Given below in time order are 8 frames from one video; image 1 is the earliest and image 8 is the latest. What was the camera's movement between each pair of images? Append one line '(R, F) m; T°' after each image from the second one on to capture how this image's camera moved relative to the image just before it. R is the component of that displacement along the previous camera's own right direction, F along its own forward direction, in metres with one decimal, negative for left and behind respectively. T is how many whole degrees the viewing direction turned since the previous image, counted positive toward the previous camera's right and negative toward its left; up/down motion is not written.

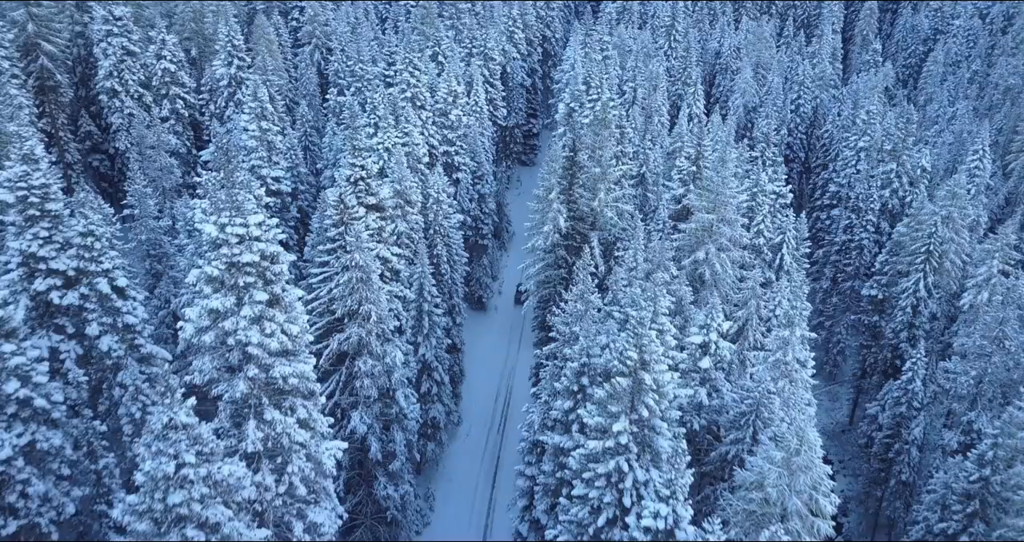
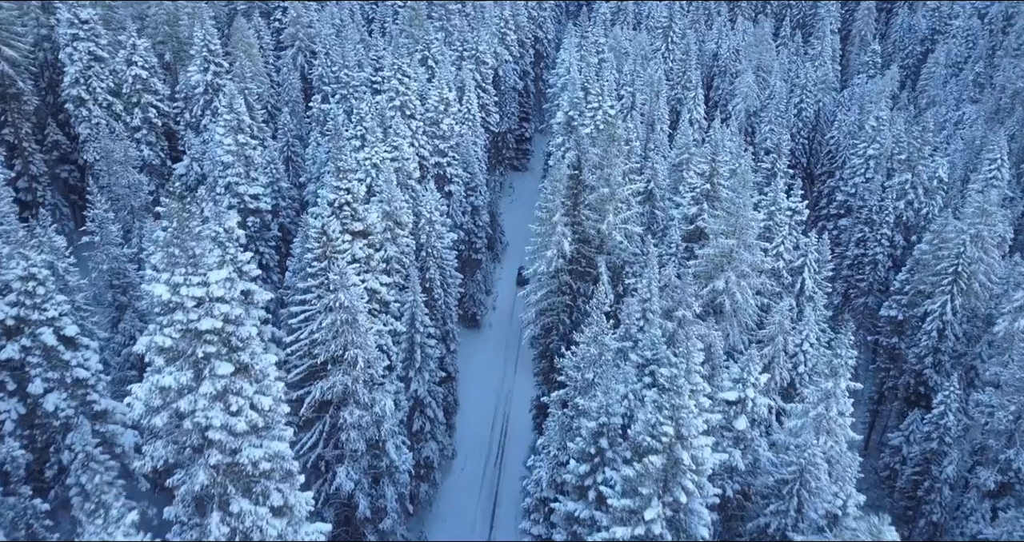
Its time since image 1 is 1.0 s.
(-0.5, +2.9) m; +1°
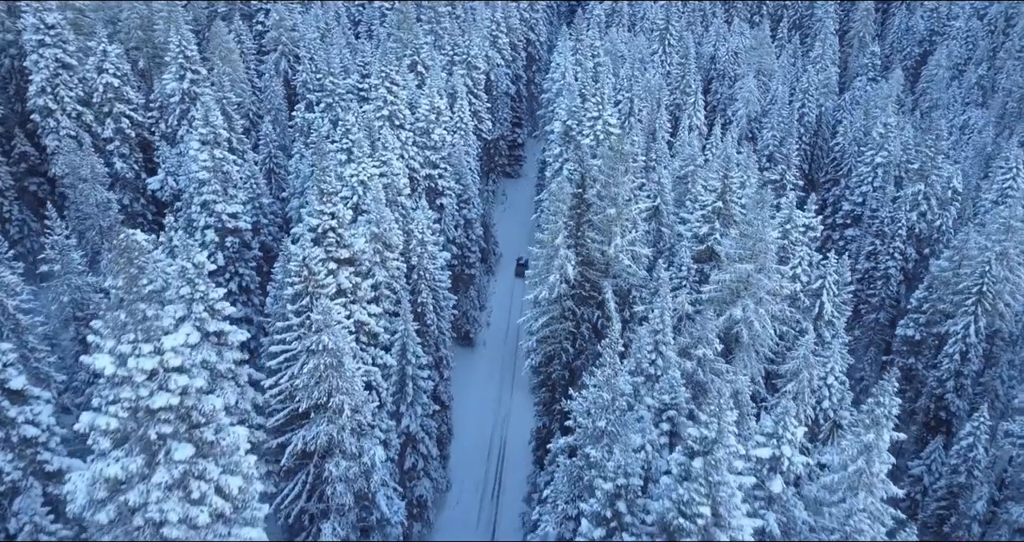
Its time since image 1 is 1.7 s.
(-0.4, +2.3) m; +1°
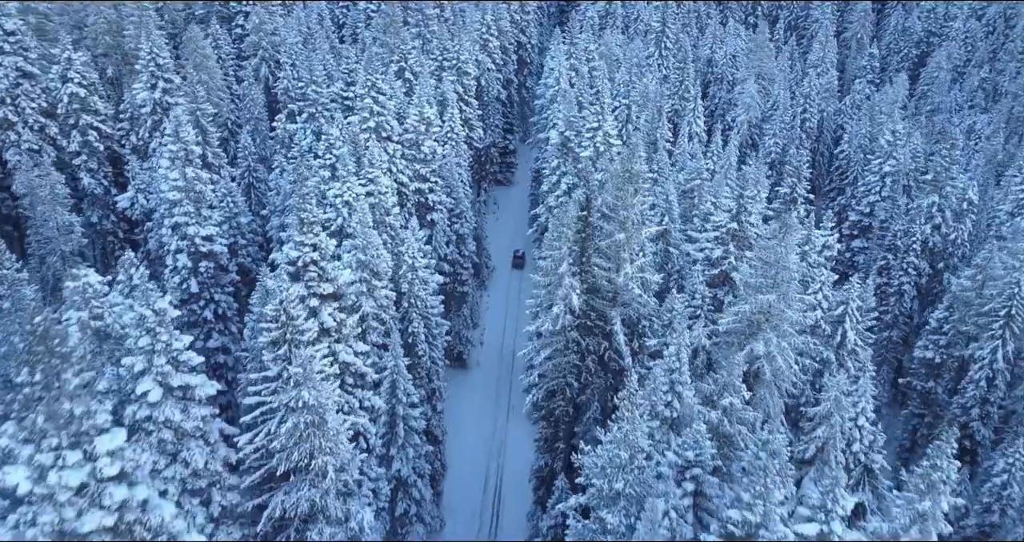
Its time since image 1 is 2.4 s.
(-0.4, +2.4) m; +1°
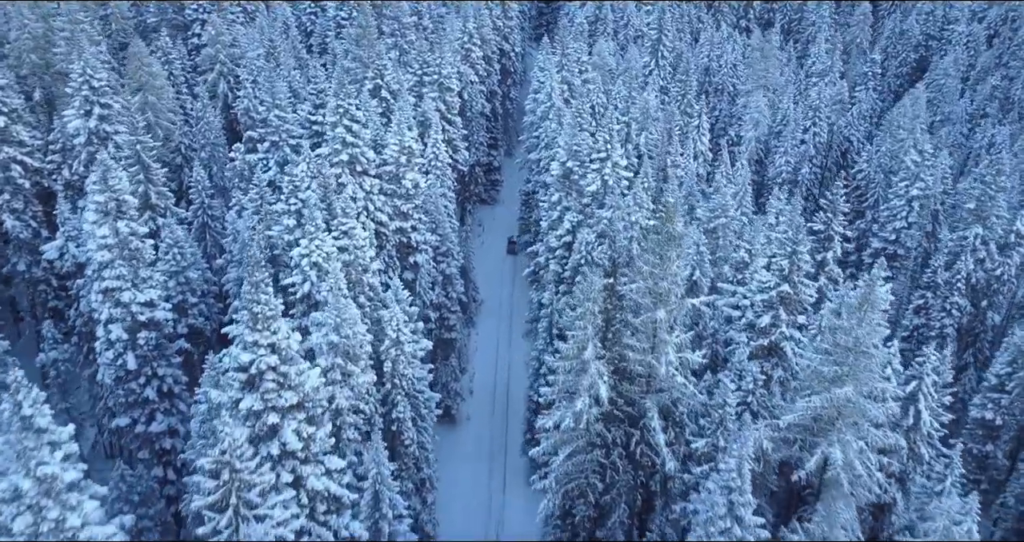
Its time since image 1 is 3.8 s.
(-0.9, +5.2) m; +2°
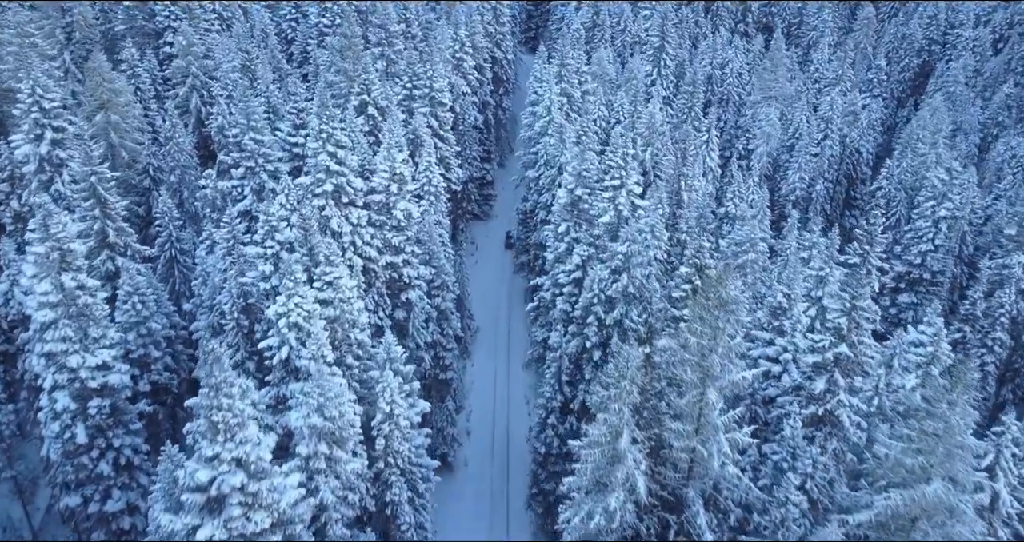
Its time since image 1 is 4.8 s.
(-0.7, +3.5) m; +1°
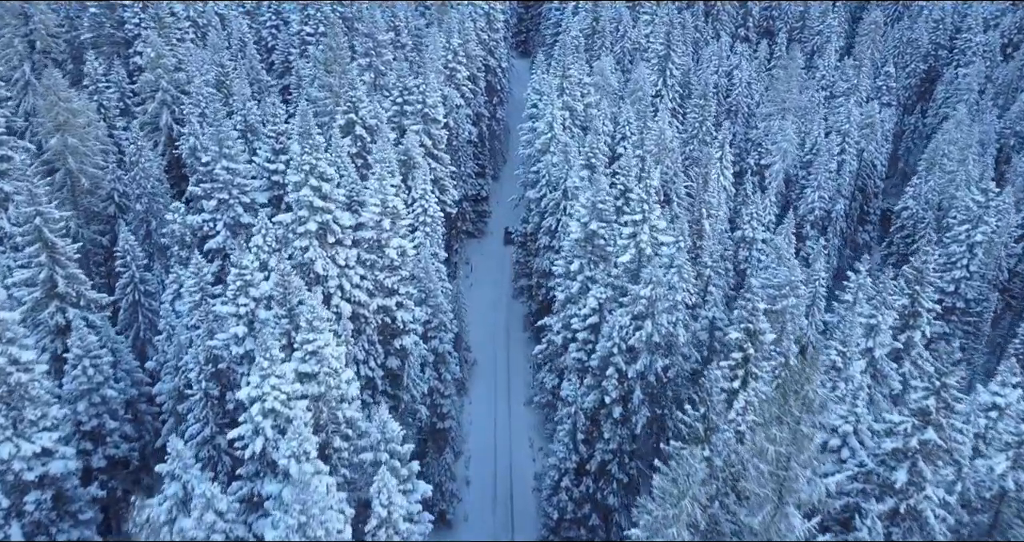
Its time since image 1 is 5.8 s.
(-0.8, +3.5) m; +1°
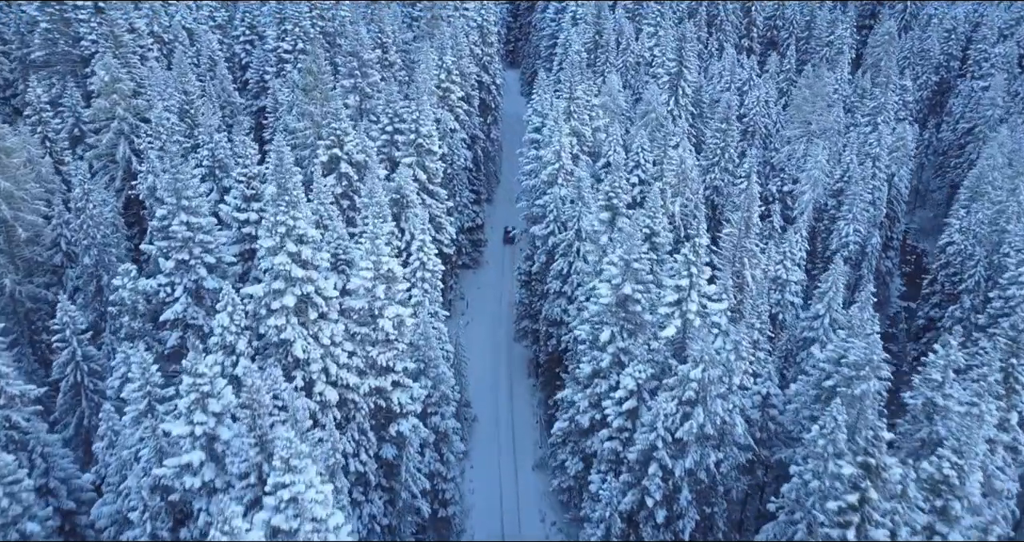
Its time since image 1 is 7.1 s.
(-1.1, +4.7) m; +1°
